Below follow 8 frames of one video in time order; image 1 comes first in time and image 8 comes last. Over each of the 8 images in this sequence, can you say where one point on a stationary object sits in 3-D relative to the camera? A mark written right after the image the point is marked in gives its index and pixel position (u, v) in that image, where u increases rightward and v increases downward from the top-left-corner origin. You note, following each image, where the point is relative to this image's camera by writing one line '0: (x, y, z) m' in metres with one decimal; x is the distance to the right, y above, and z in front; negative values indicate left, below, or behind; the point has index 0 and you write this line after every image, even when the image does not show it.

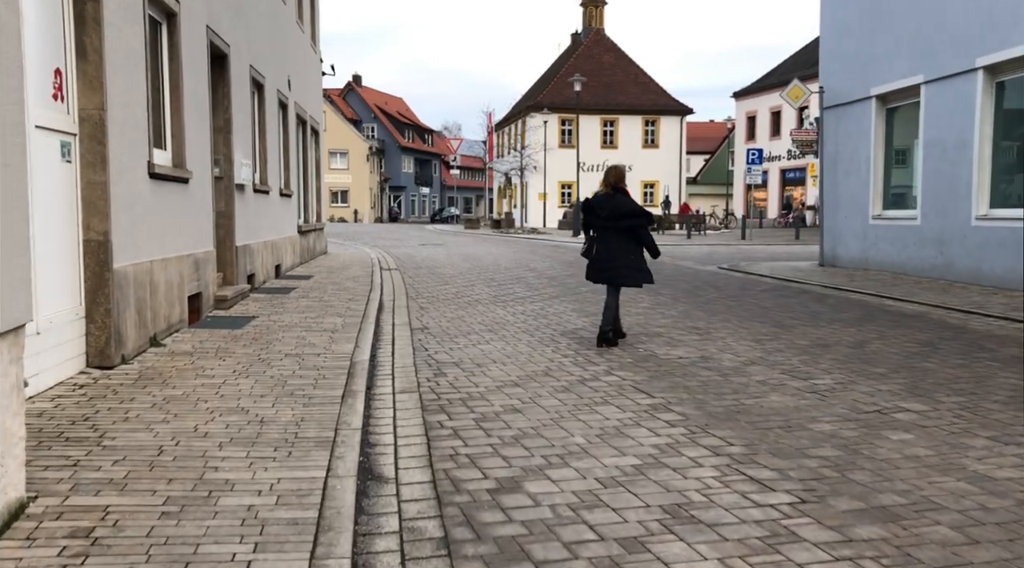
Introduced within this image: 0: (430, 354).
0: (-0.7, -0.6, +8.2) m
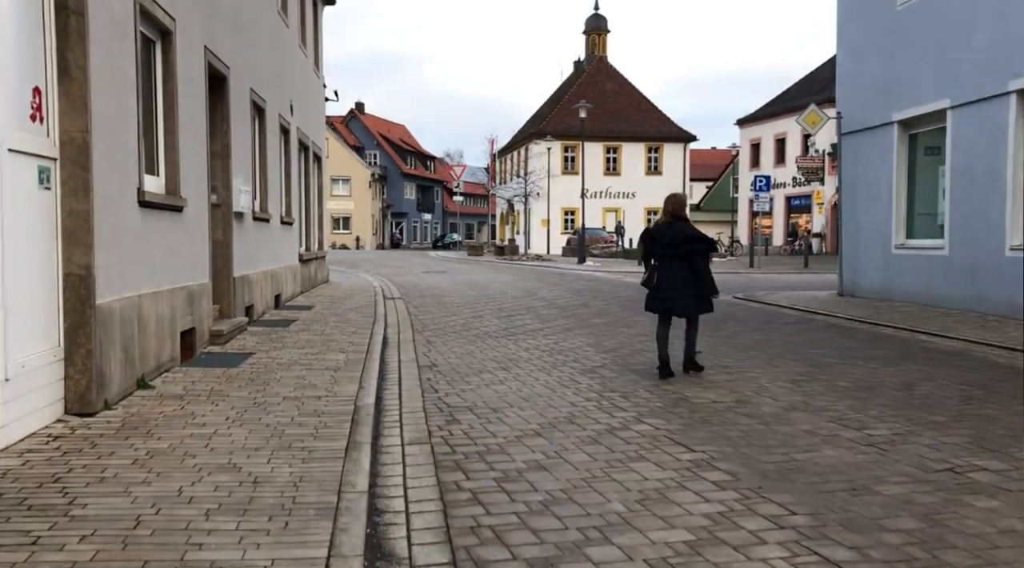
0: (-0.6, -0.9, +7.6) m
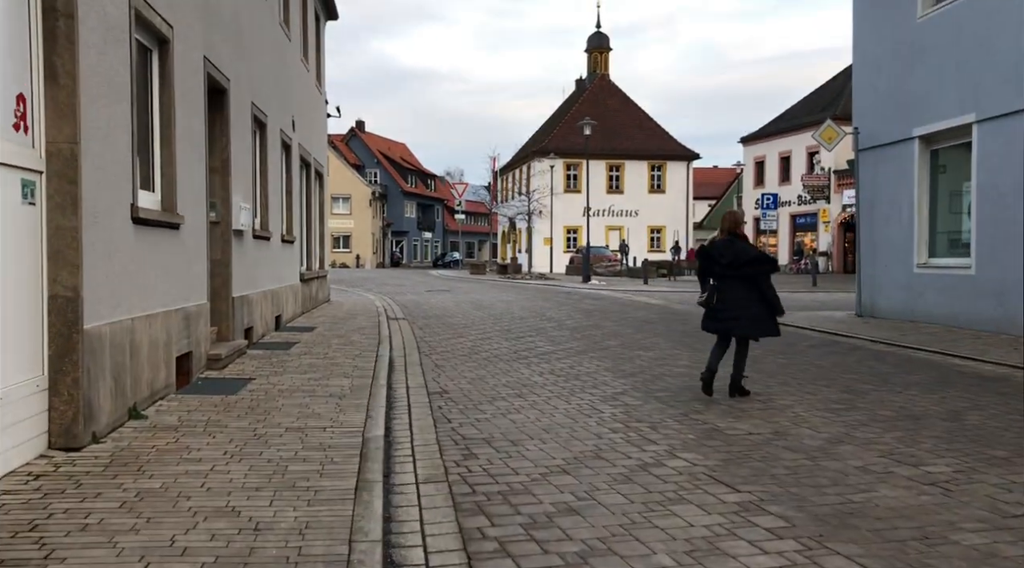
0: (-0.4, -1.1, +7.0) m
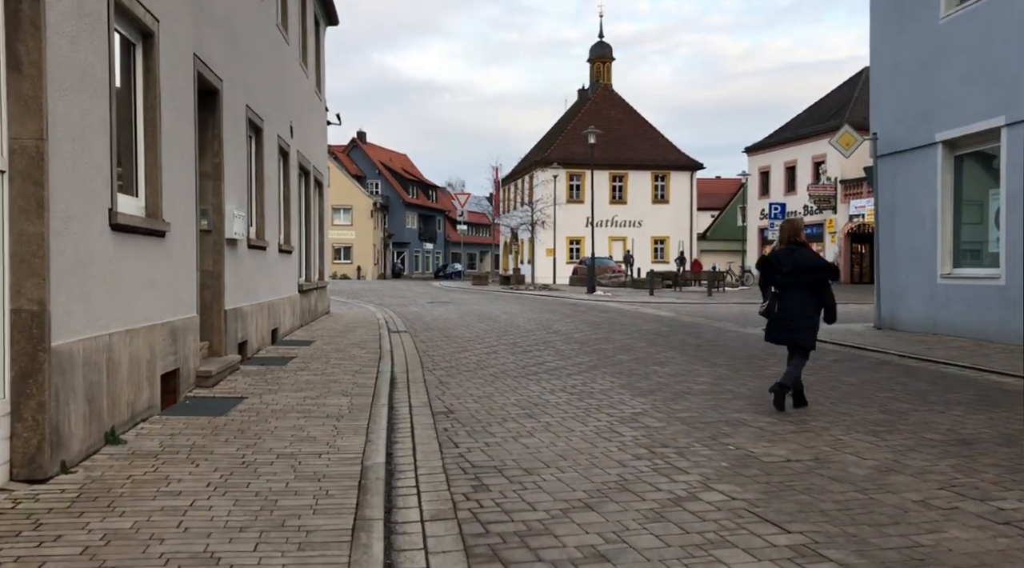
0: (-0.4, -1.2, +6.4) m
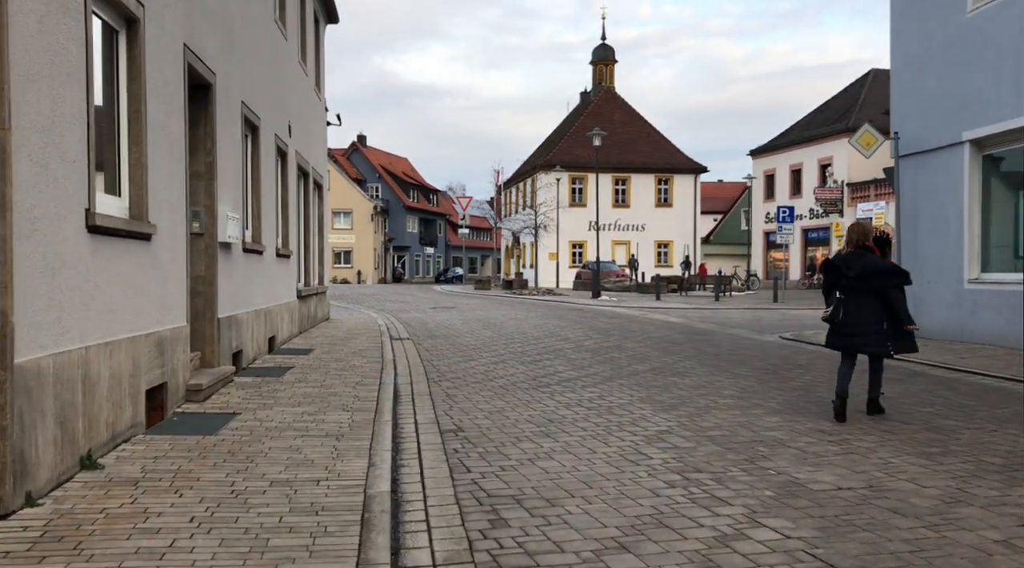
0: (-0.2, -1.3, +5.8) m
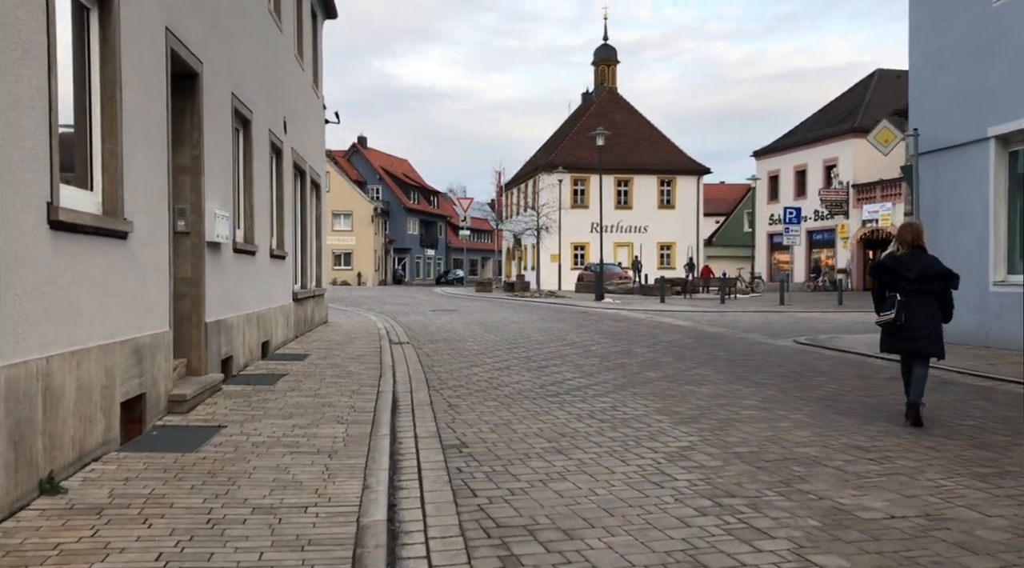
0: (-0.2, -1.3, +5.2) m
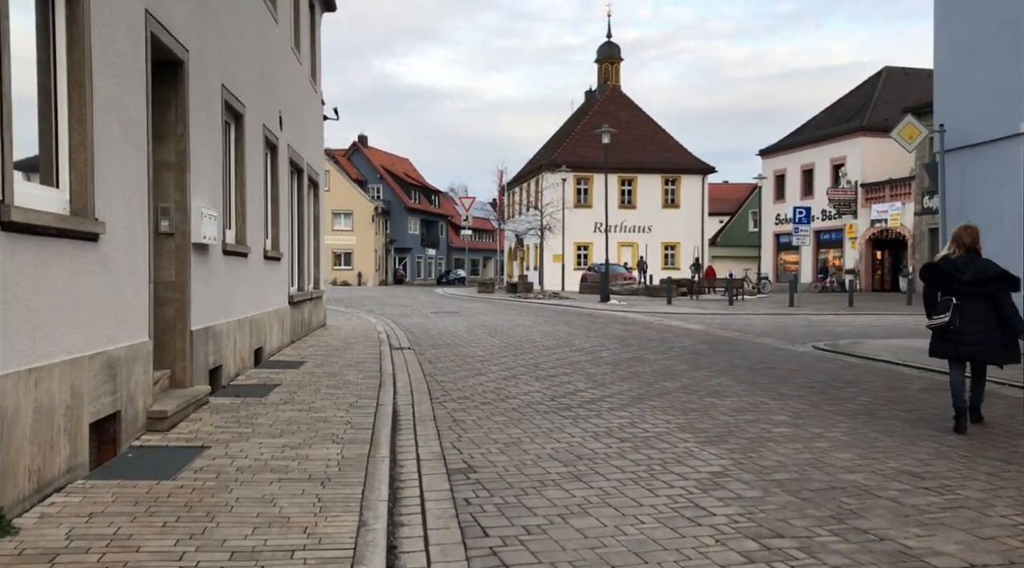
0: (-0.1, -1.3, +4.5) m
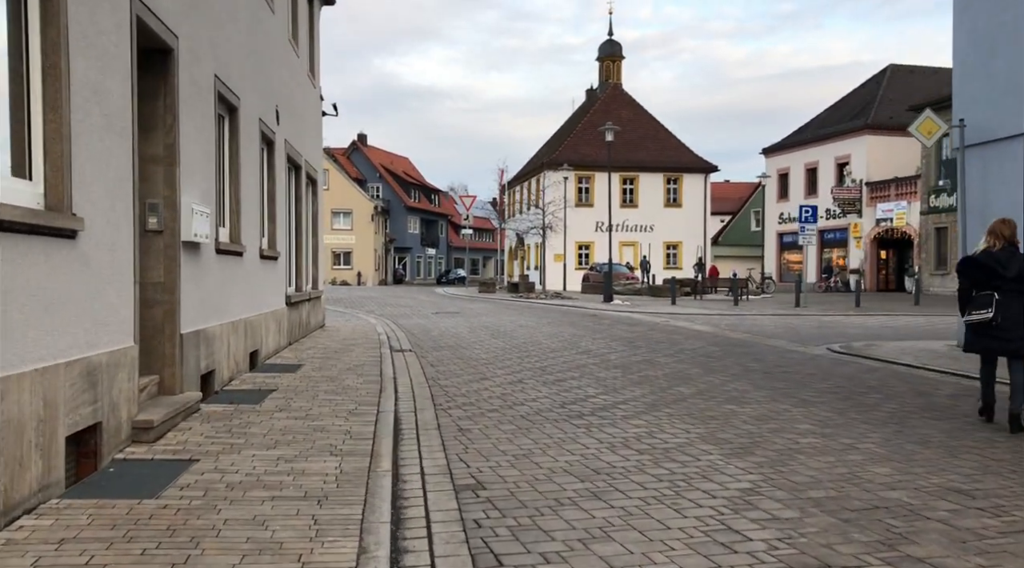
0: (0.0, -1.3, +4.1) m
